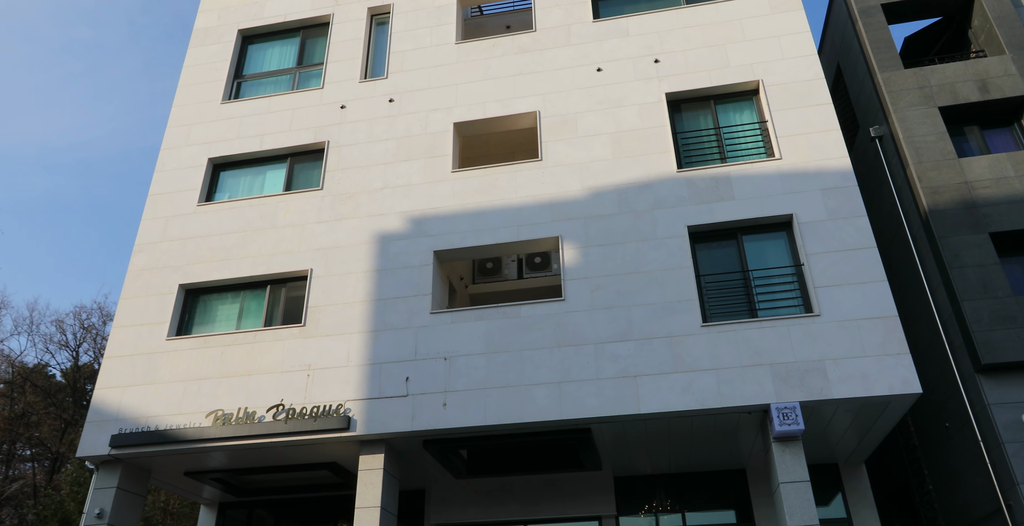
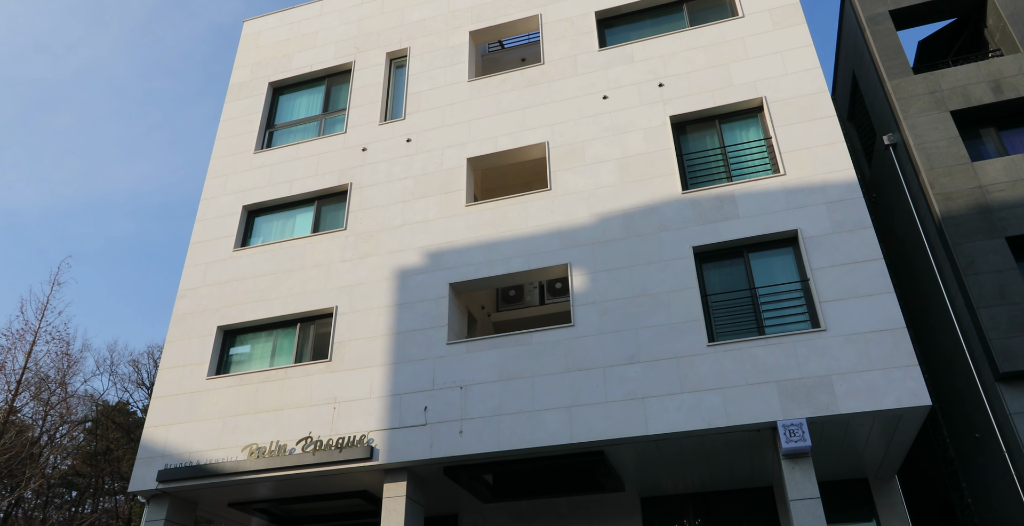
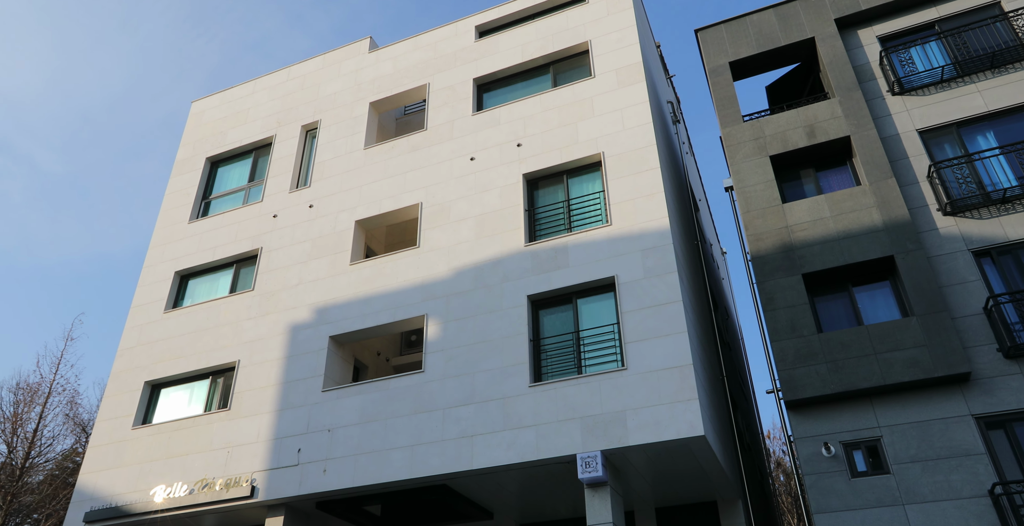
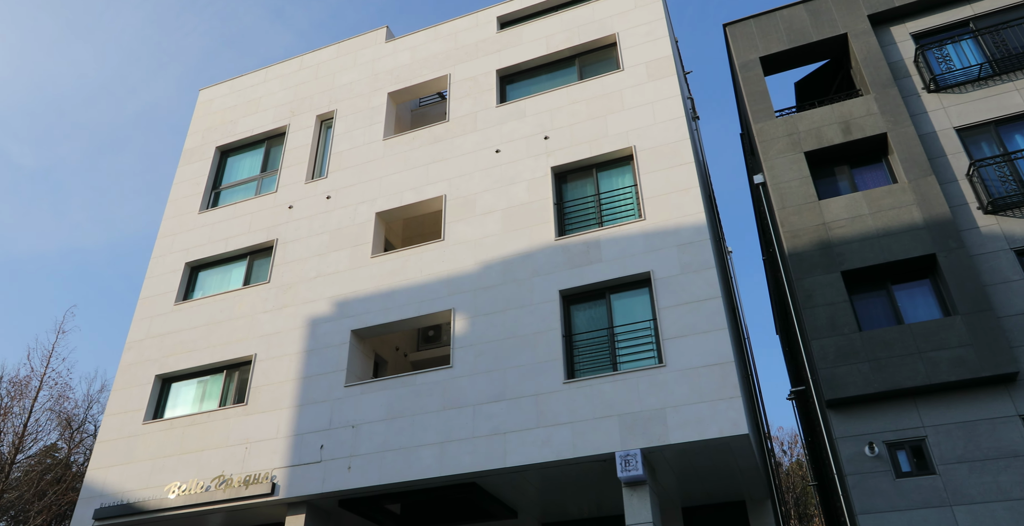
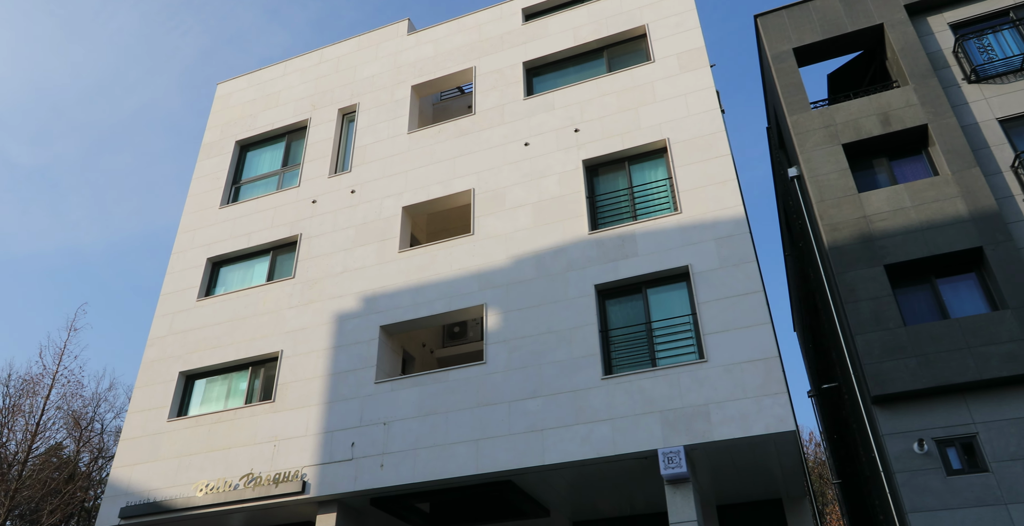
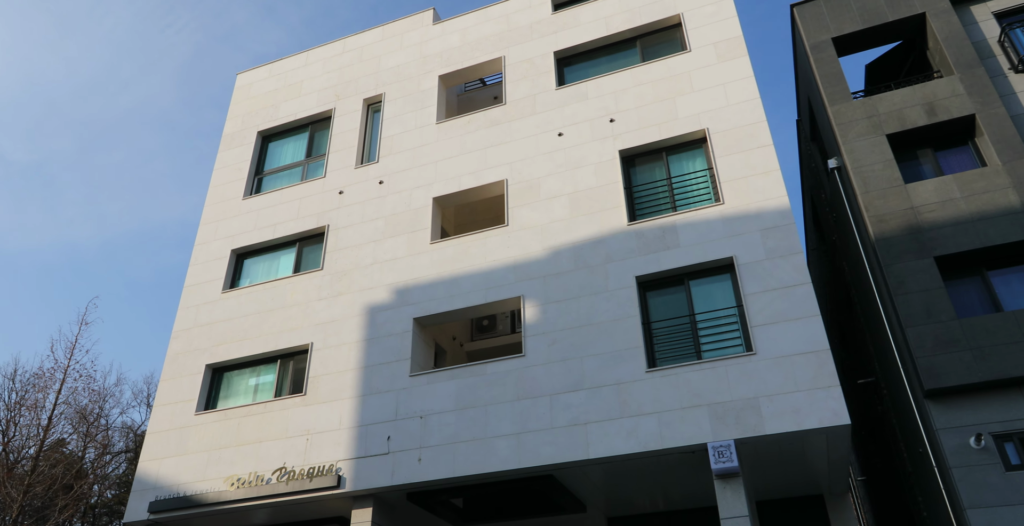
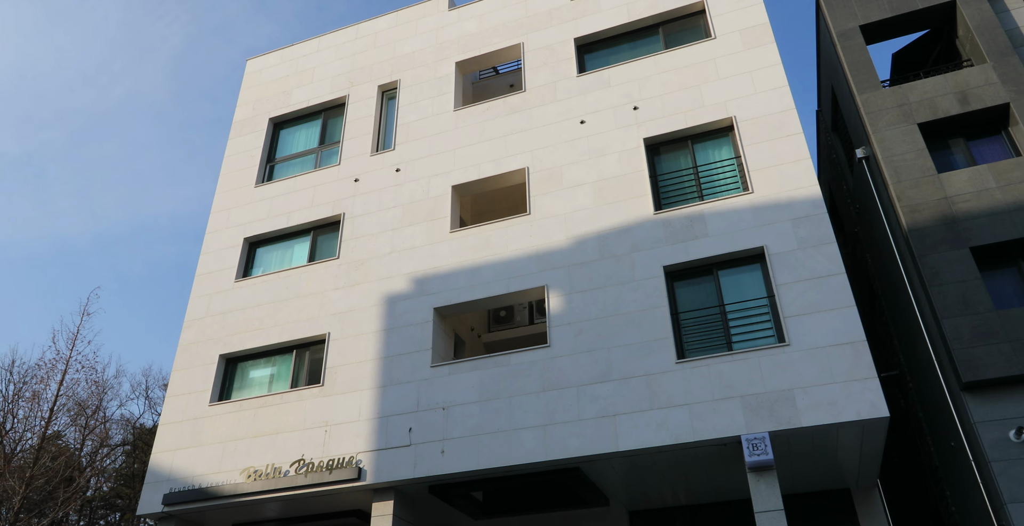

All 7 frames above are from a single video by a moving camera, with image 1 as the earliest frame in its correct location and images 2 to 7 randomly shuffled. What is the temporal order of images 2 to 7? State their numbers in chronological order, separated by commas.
2, 7, 6, 5, 4, 3
